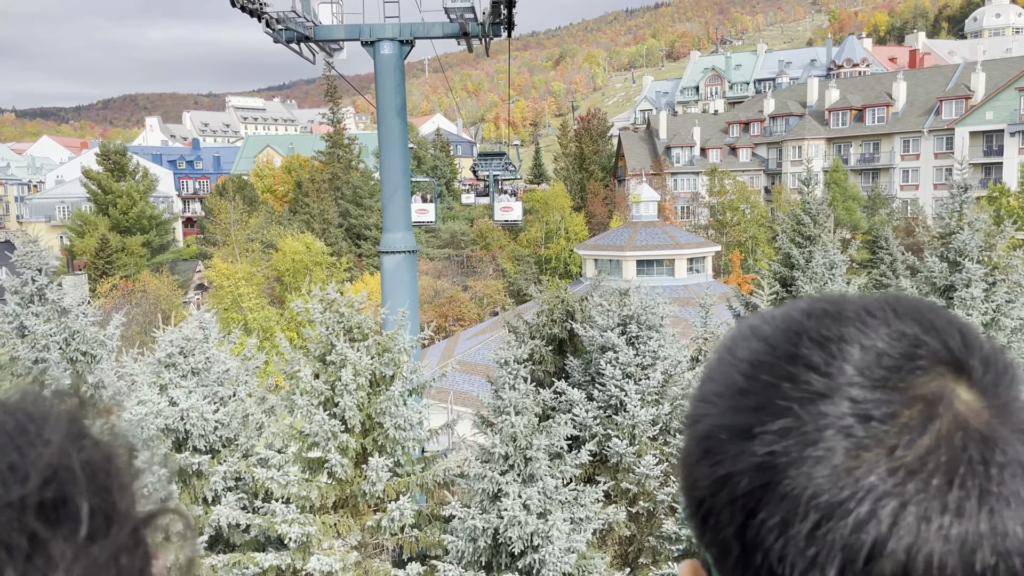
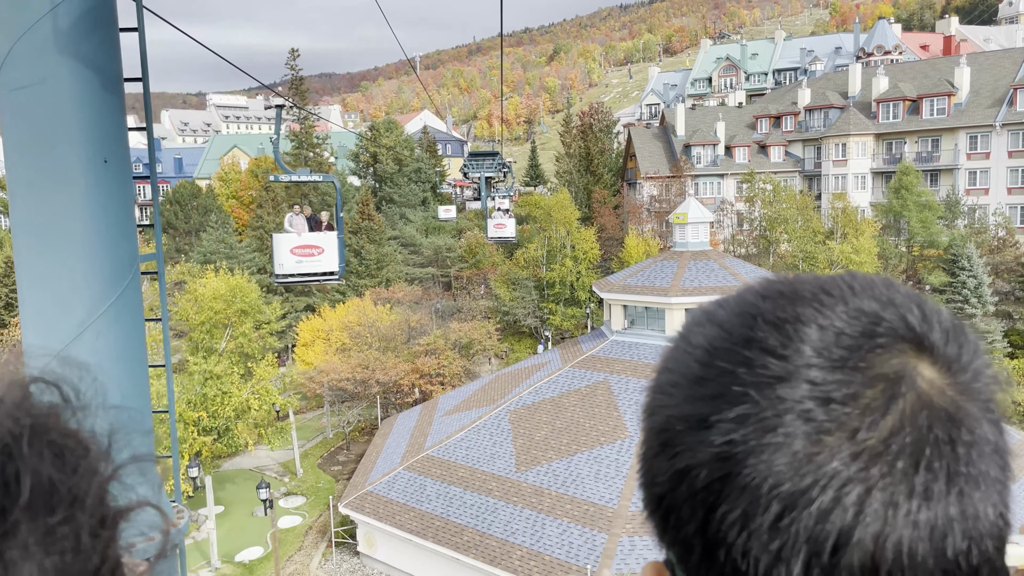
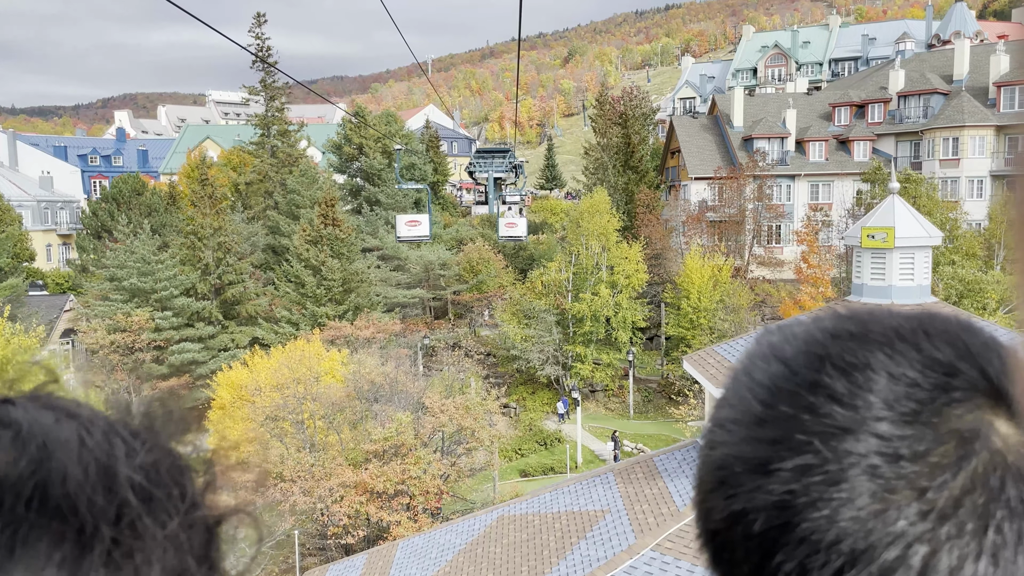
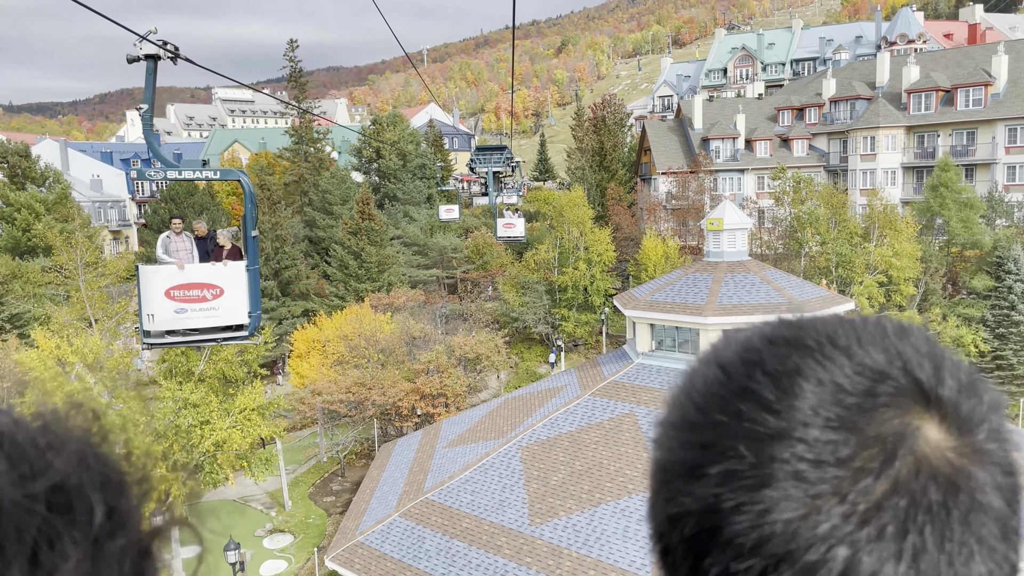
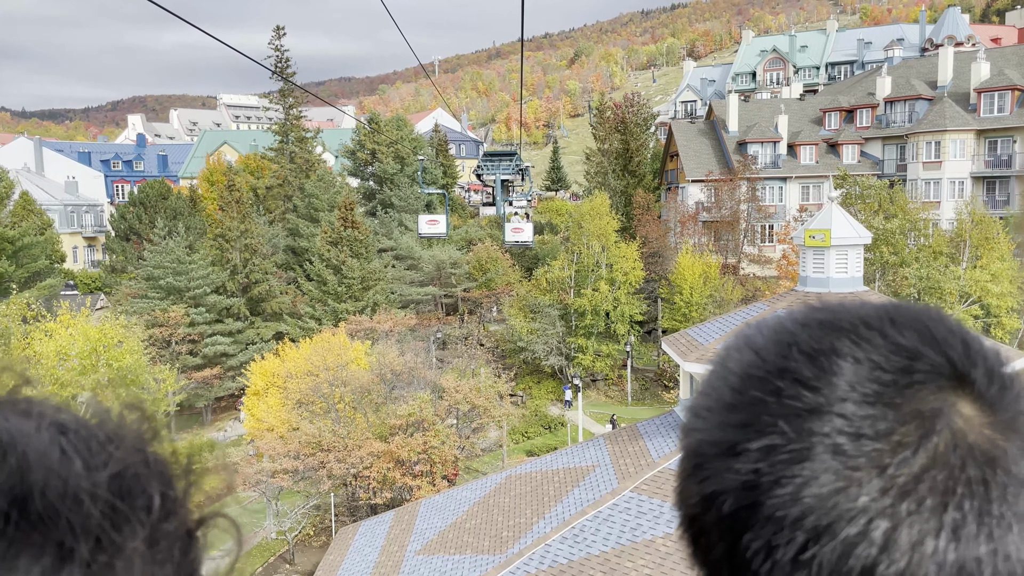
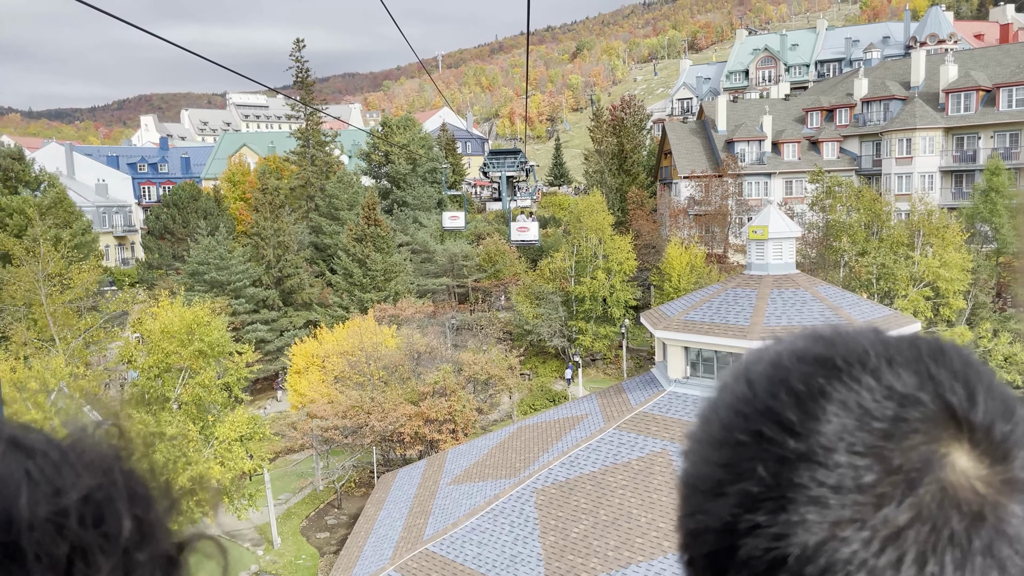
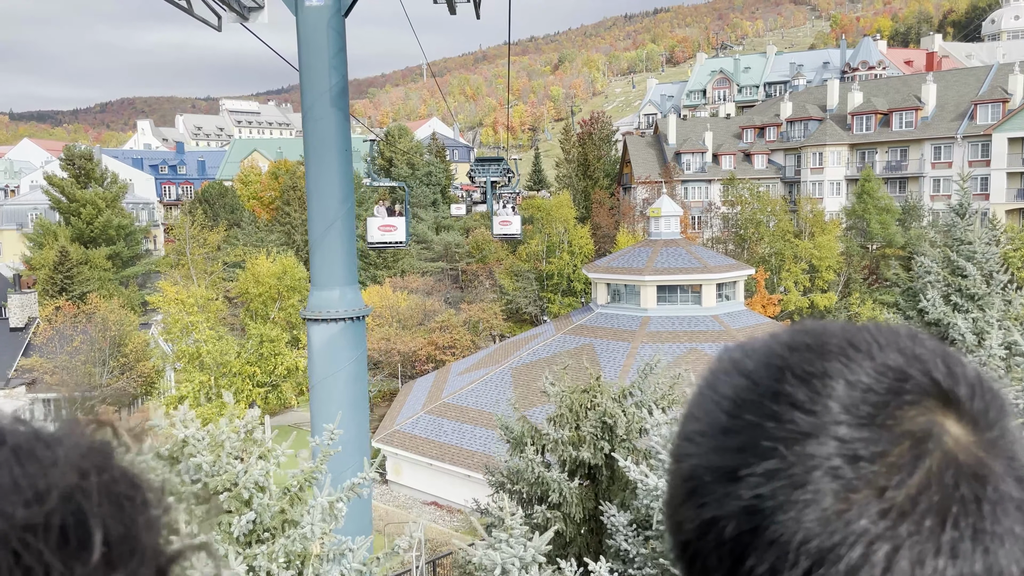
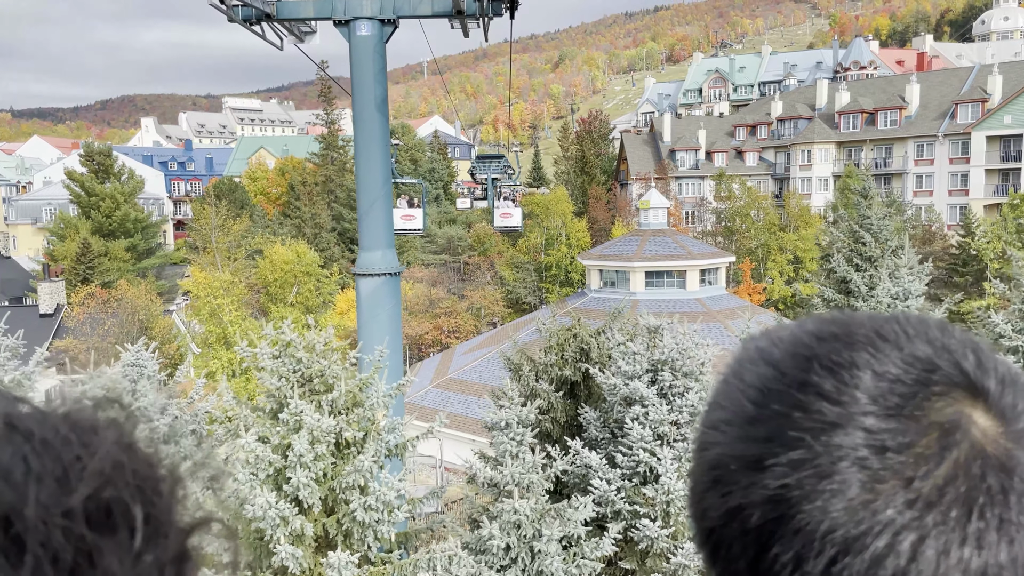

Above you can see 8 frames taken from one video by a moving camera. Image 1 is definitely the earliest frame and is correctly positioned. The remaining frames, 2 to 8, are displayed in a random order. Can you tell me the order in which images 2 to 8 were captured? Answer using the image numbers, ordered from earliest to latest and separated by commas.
8, 7, 2, 4, 6, 5, 3
